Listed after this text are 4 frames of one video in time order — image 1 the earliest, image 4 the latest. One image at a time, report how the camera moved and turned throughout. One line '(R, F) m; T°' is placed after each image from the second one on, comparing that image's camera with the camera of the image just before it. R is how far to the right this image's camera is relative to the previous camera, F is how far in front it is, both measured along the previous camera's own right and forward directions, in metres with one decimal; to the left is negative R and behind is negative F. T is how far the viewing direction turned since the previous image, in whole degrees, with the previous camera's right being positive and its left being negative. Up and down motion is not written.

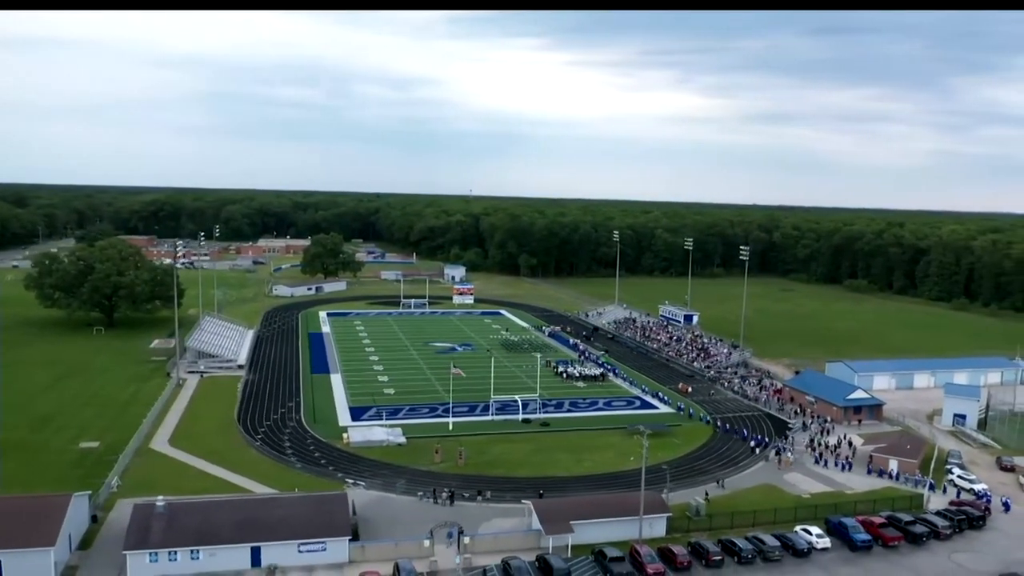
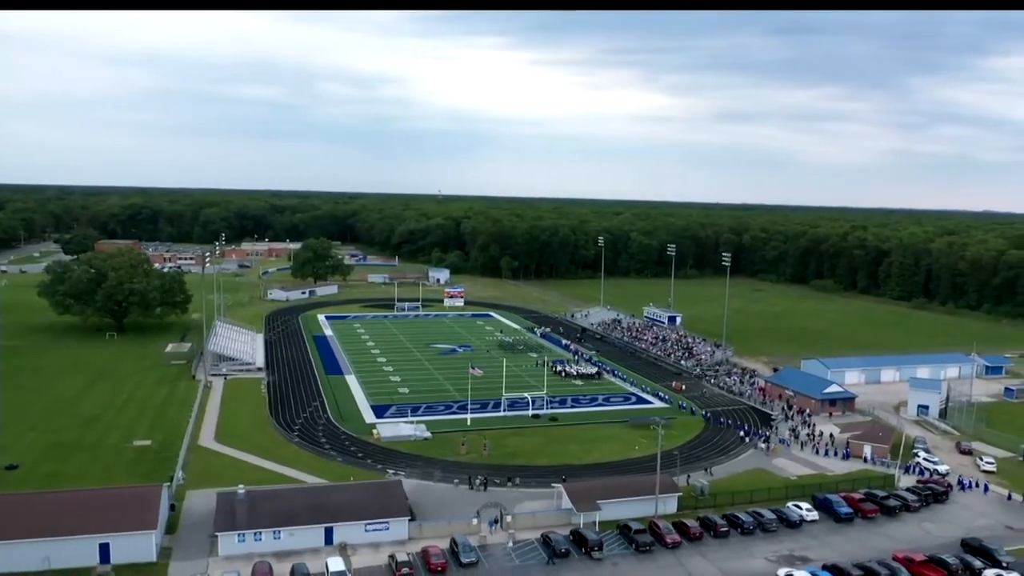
(-2.1, -3.2) m; +2°
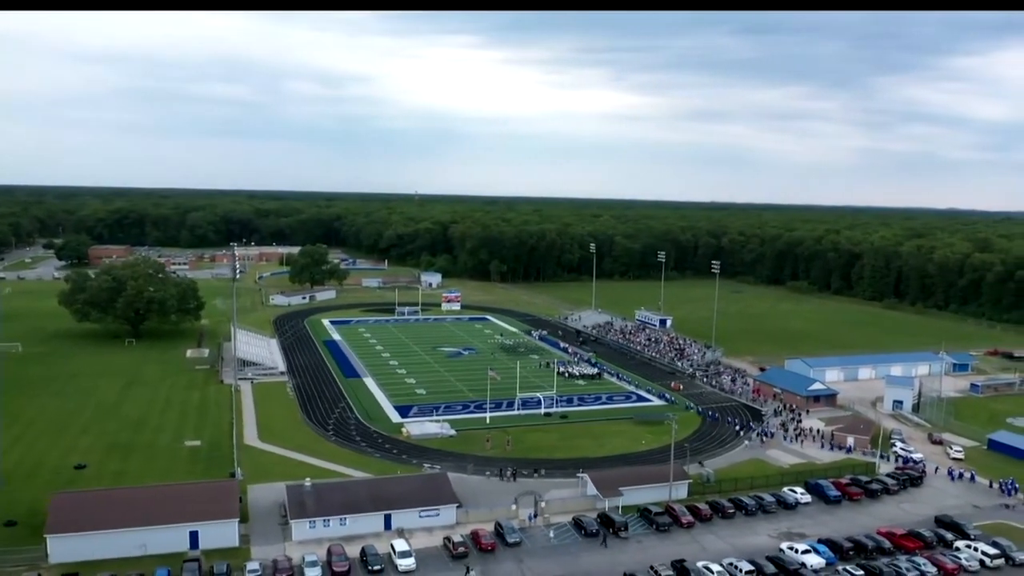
(-2.0, -3.2) m; +2°
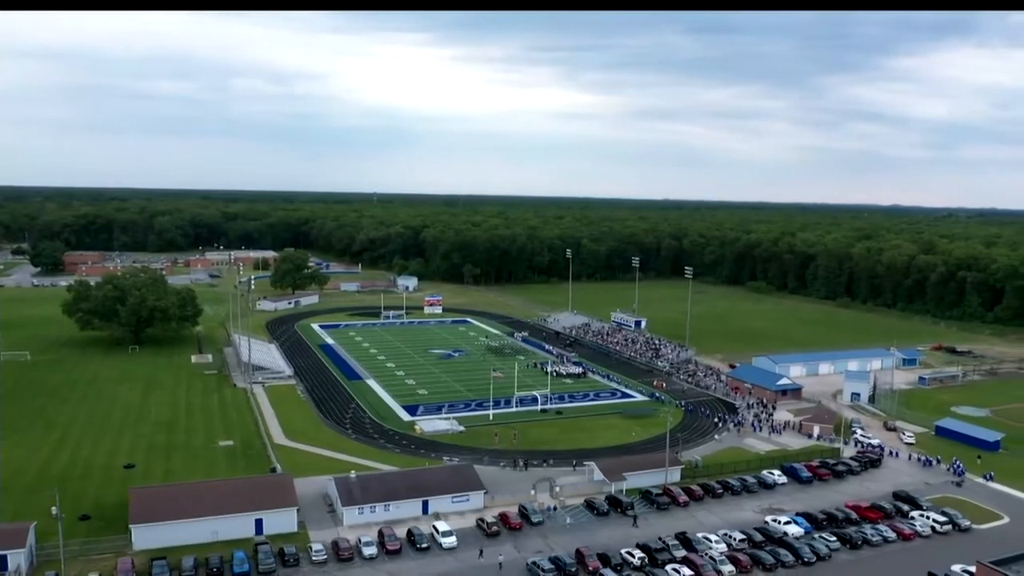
(-2.4, -3.7) m; +3°
